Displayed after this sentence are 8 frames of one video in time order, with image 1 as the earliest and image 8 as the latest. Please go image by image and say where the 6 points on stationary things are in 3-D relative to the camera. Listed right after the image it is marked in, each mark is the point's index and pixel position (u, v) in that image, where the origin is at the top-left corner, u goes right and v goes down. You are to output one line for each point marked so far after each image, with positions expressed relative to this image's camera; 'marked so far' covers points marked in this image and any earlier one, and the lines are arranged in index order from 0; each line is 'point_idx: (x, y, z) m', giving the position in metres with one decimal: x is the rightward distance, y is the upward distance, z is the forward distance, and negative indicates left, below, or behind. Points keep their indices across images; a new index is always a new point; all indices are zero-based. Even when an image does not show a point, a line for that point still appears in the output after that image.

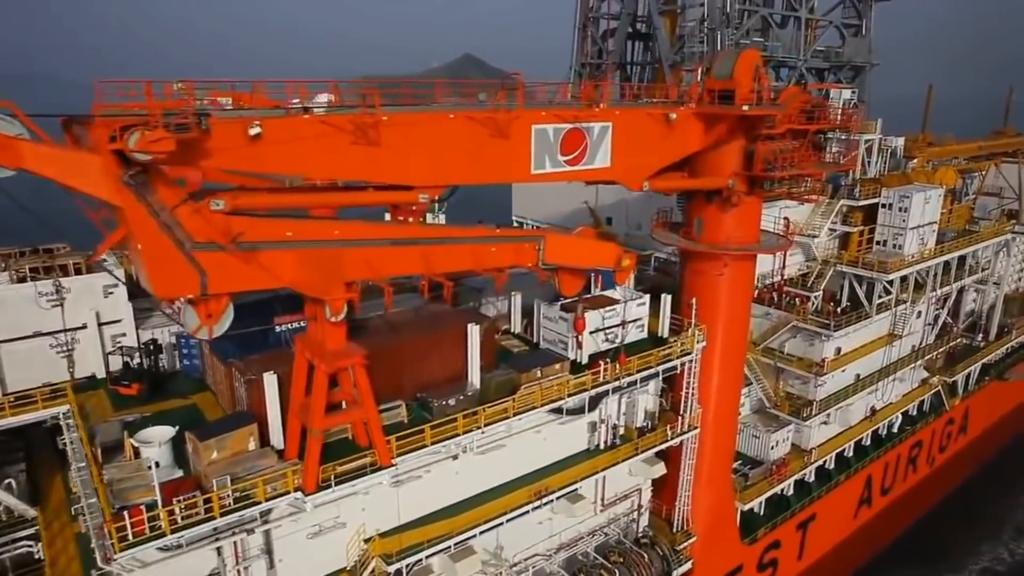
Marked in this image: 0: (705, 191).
0: (+5.3, +2.7, +19.8) m
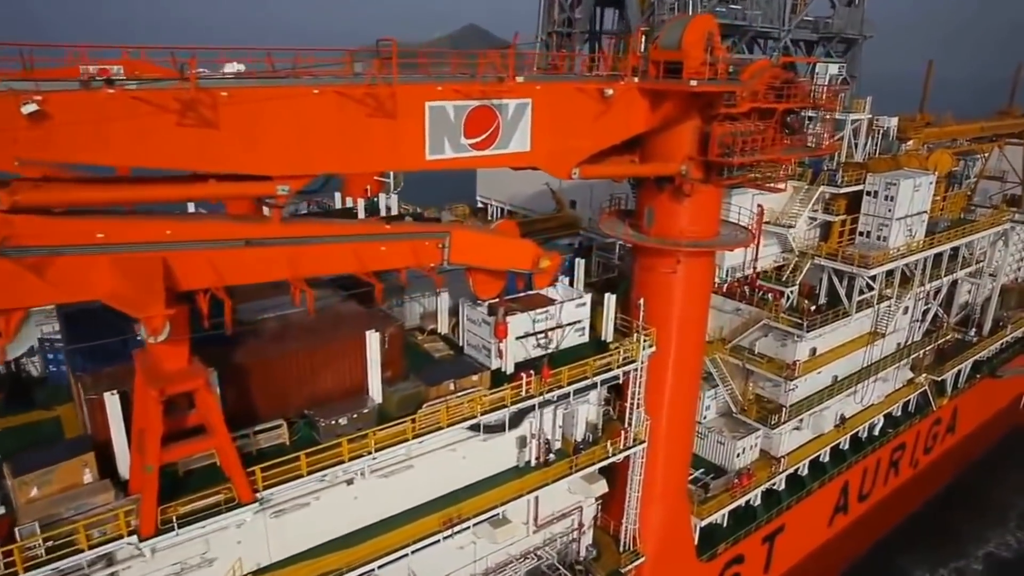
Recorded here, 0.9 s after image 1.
0: (+3.5, +2.7, +17.5) m
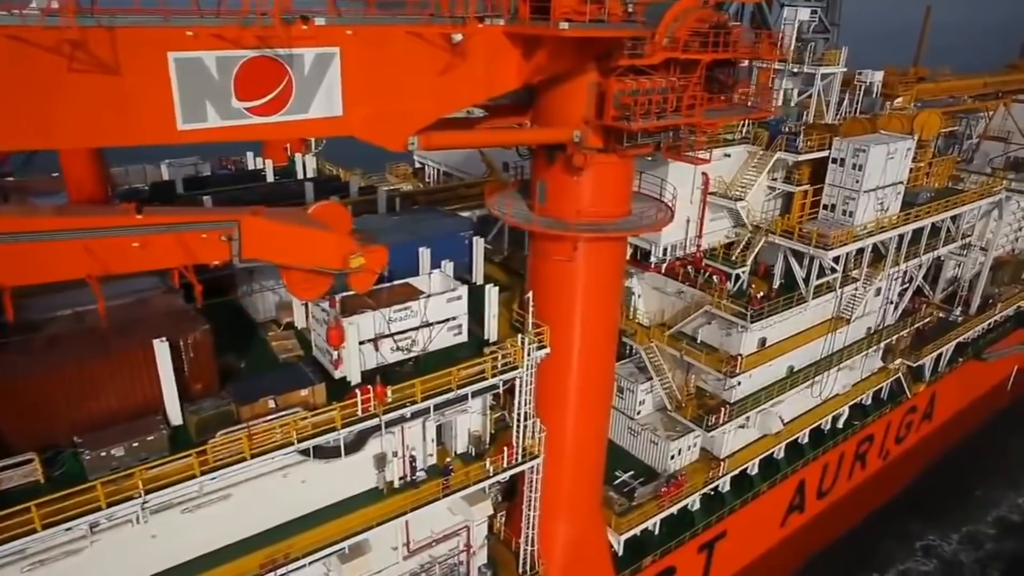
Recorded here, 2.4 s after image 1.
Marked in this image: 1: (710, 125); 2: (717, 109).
0: (+0.7, +2.8, +14.3) m
1: (+4.1, +3.4, +14.9) m
2: (+4.4, +3.9, +15.4) m
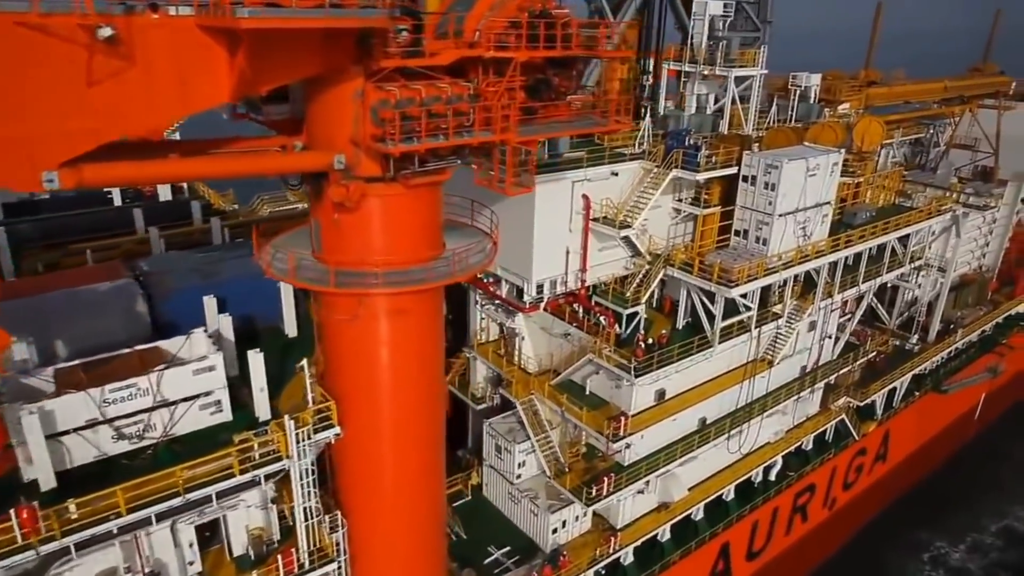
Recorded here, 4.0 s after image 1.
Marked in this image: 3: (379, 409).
0: (-3.1, +1.8, +11.1) m
1: (+0.3, +2.4, +11.7) m
2: (+0.6, +2.8, +12.1) m
3: (-2.4, -2.2, +12.7) m
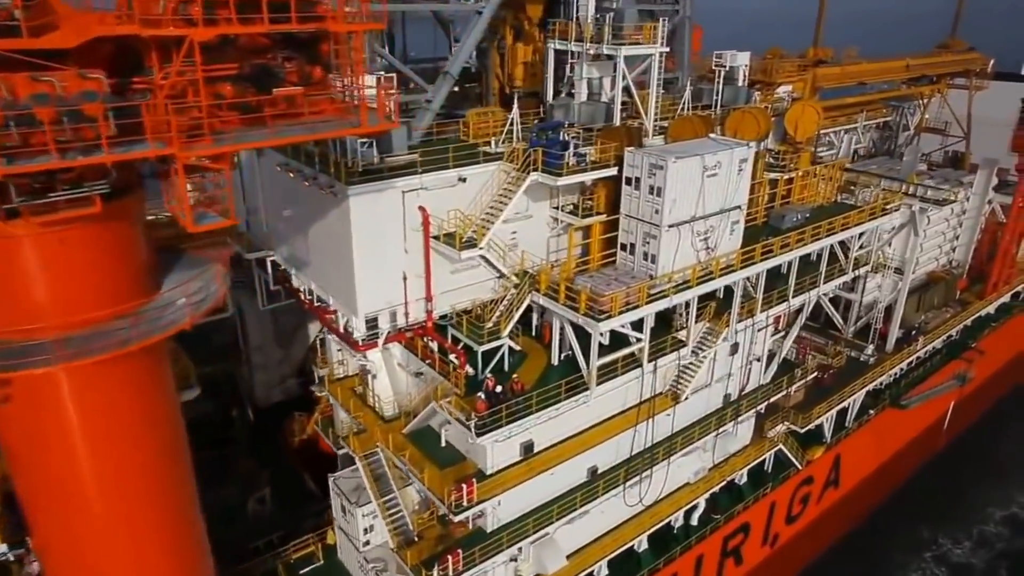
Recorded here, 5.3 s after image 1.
0: (-6.6, +0.9, +7.8) m
1: (-3.2, +1.6, +8.4) m
2: (-2.9, +2.0, +8.8) m
3: (-5.8, -3.0, +9.4) m
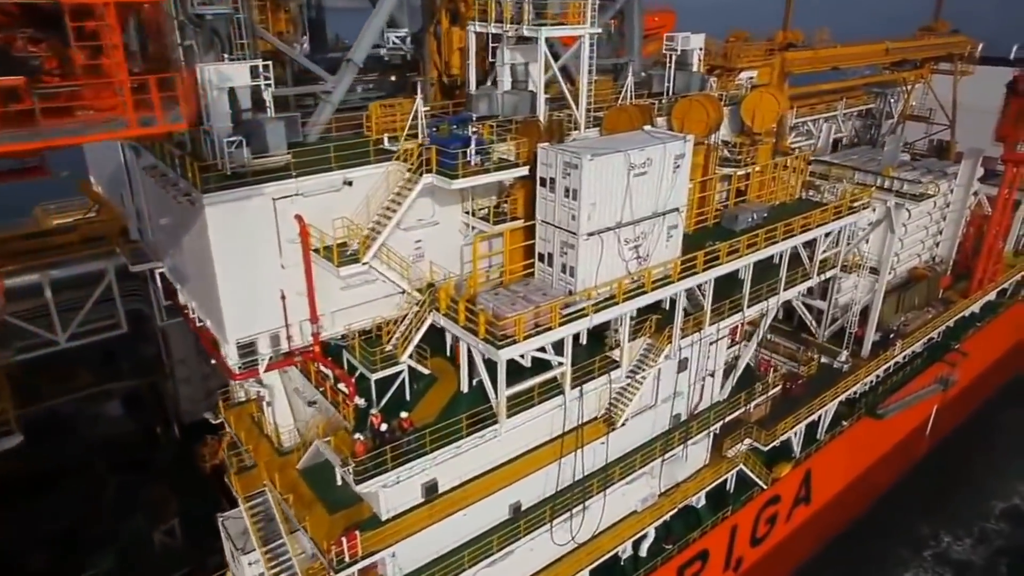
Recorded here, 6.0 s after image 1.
0: (-8.4, +0.4, +5.8) m
1: (-5.1, +1.1, +6.4) m
2: (-4.7, +1.6, +6.8) m
3: (-7.6, -3.5, +7.5) m
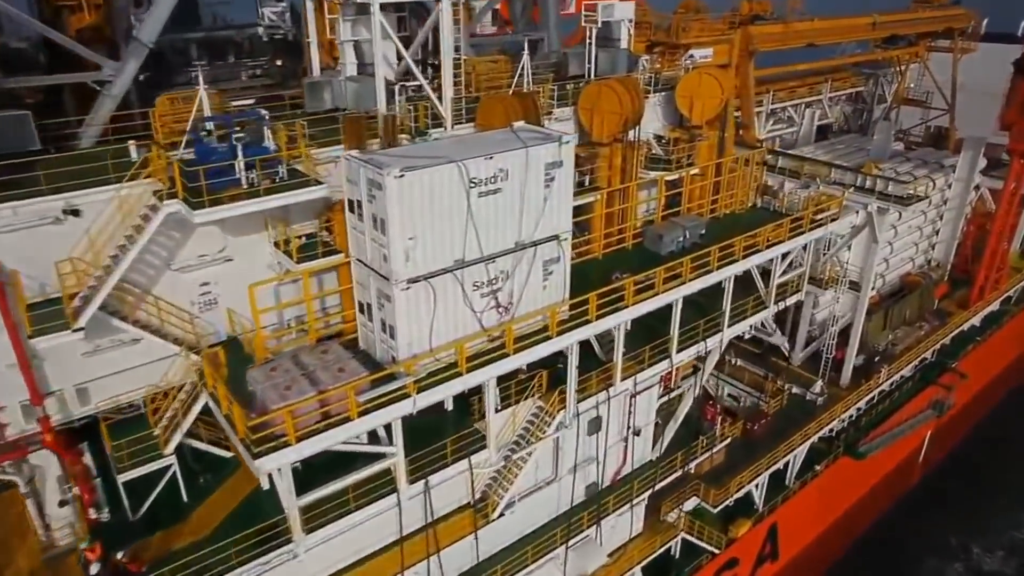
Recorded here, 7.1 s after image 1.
0: (-11.1, -0.7, +2.2) m
1: (-7.7, +0.1, +2.8) m
2: (-7.4, +0.6, +3.2) m
3: (-10.2, -4.5, +4.0) m
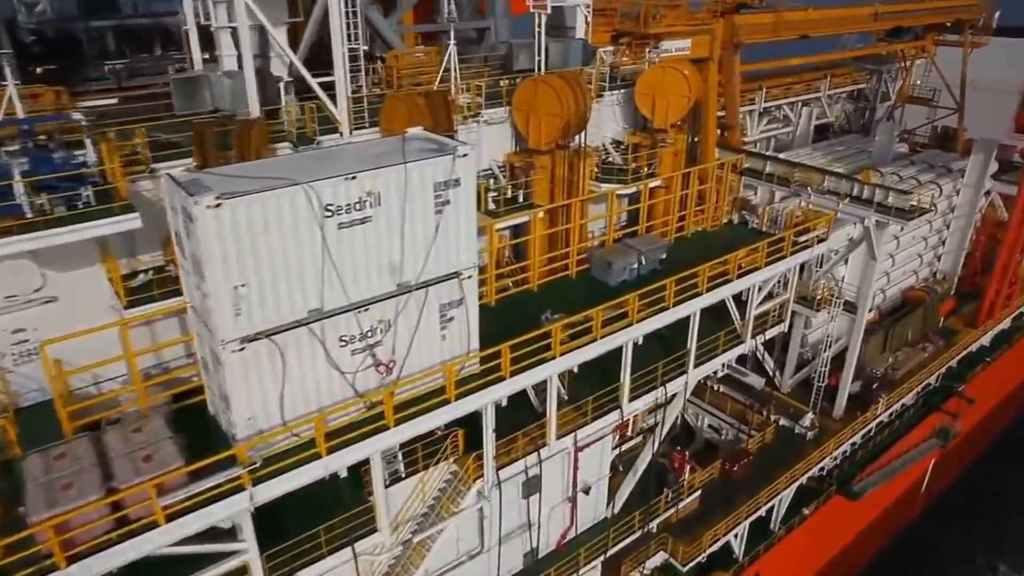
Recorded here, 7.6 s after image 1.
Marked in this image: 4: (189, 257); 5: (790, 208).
0: (-12.4, -1.2, +0.2) m
1: (-9.0, -0.5, +0.7) m
2: (-8.7, 0.0, +1.1) m
3: (-11.6, -5.1, +2.0) m
4: (-3.0, +0.3, +7.0) m
5: (+6.1, +1.8, +15.0) m
